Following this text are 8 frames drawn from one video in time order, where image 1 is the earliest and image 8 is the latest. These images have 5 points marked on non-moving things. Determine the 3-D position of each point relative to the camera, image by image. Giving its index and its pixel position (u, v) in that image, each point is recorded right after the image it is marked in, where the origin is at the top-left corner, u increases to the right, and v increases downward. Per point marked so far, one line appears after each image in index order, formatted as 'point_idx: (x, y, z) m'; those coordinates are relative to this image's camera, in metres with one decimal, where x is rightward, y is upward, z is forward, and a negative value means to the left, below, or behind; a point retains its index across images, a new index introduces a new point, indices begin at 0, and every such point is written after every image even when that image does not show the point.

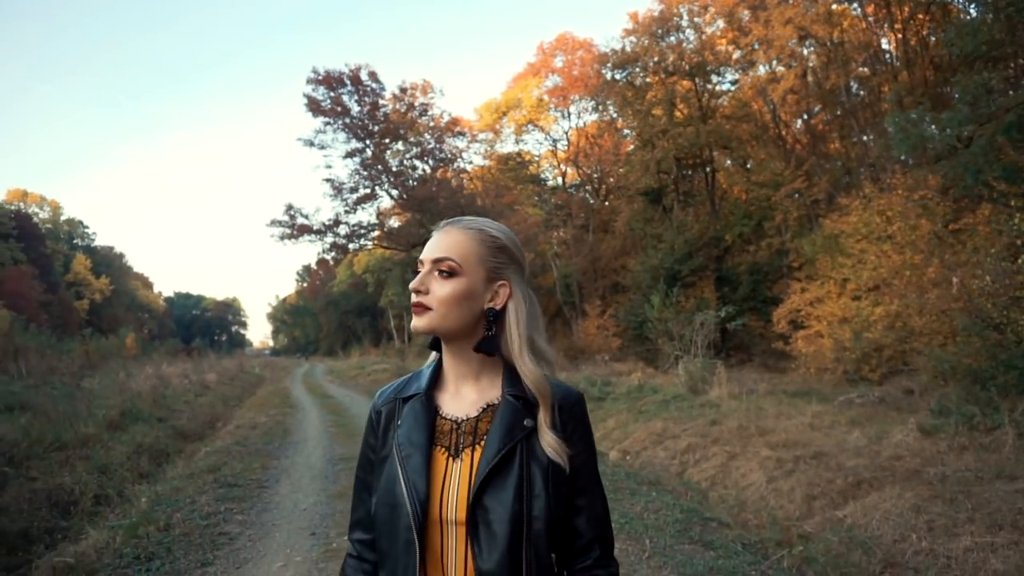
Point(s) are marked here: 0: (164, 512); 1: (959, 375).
0: (-3.0, -1.9, +6.9) m
1: (+6.5, -1.3, +11.6) m
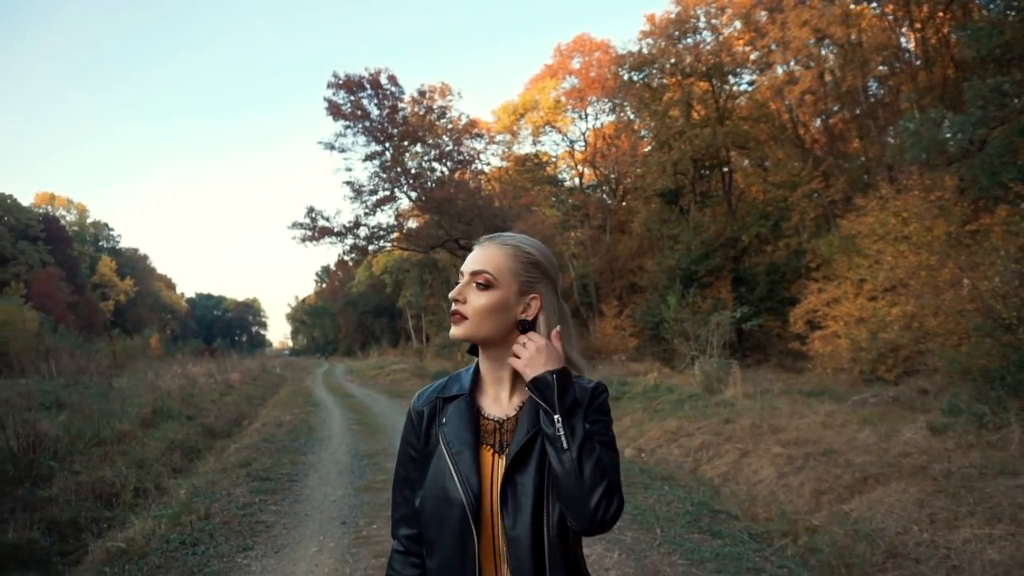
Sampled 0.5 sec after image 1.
0: (-2.8, -2.0, +7.3) m
1: (+6.8, -1.3, +11.8) m
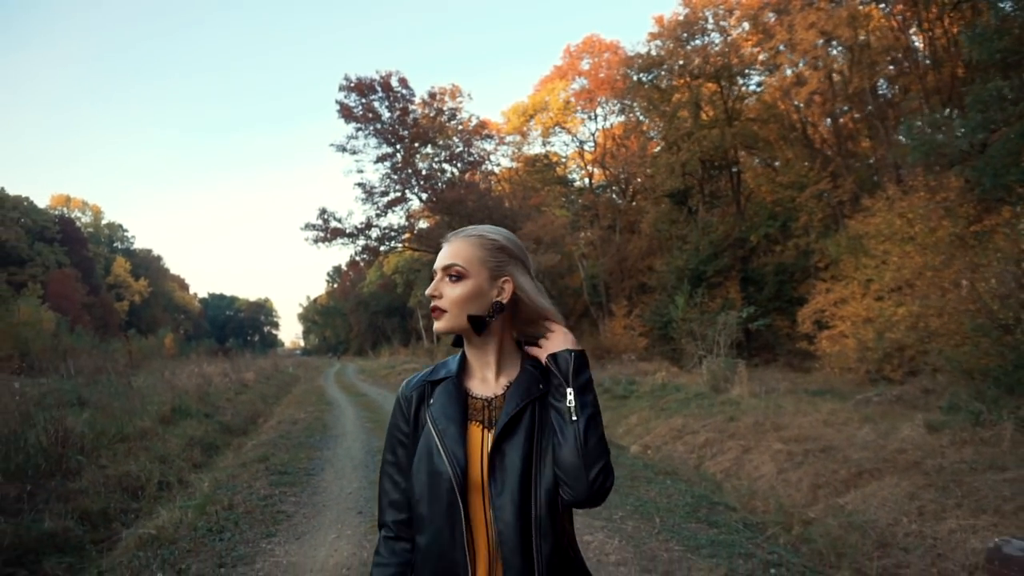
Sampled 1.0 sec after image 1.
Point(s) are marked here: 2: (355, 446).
0: (-2.8, -2.0, +7.7) m
1: (+6.9, -1.3, +12.1) m
2: (-2.4, -2.4, +12.0) m
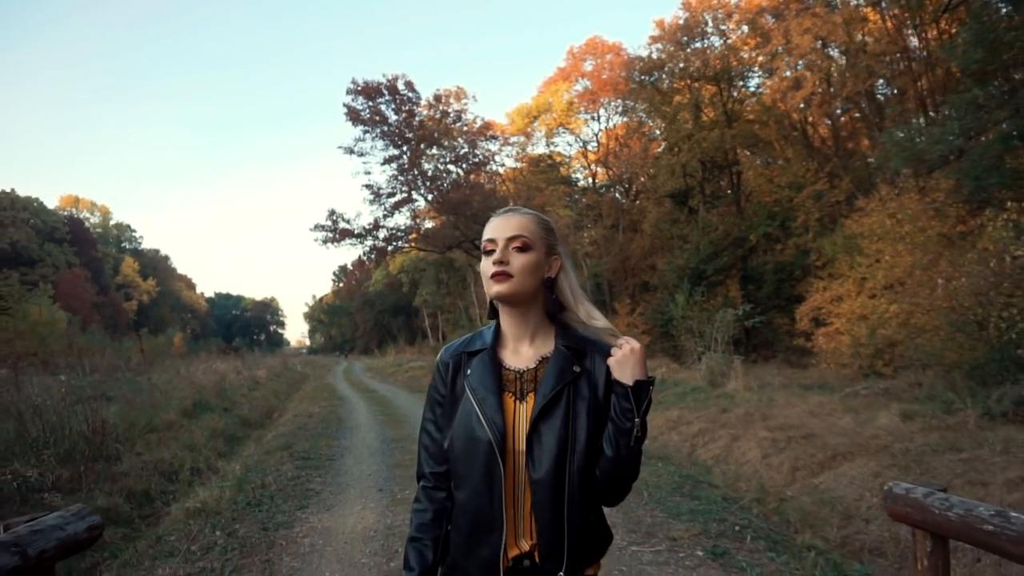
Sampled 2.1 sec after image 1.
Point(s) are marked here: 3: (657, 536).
0: (-2.7, -2.0, +8.5) m
1: (+7.0, -1.3, +12.8) m
2: (-2.3, -2.4, +12.7) m
3: (+1.0, -1.7, +5.4) m
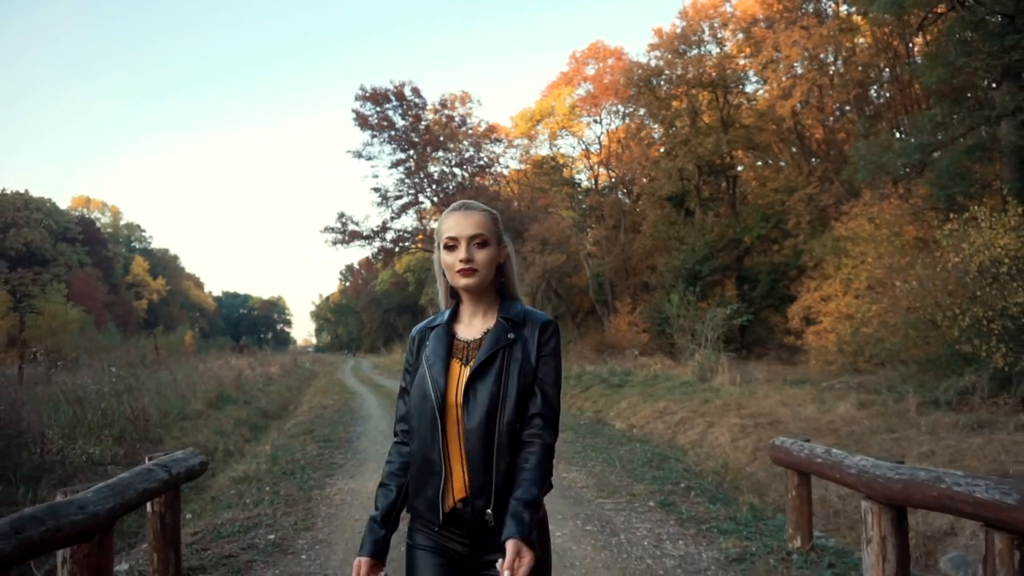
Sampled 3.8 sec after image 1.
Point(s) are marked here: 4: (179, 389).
0: (-2.8, -2.0, +9.7) m
1: (+7.0, -1.3, +14.0) m
2: (-2.3, -2.4, +14.0) m
3: (+0.9, -1.7, +6.7) m
4: (-7.0, -2.1, +16.6) m
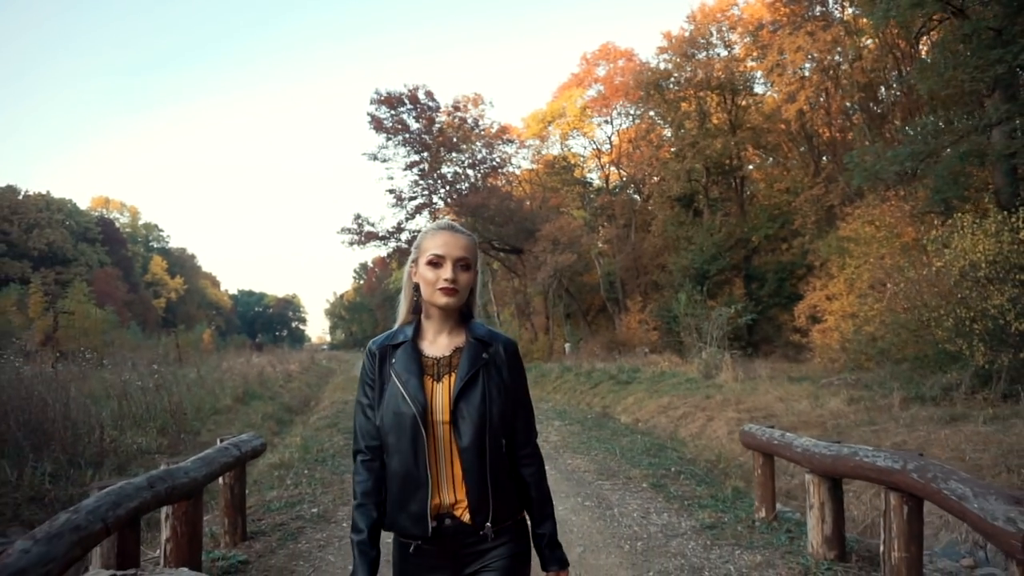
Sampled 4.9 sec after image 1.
0: (-2.6, -2.1, +10.6) m
1: (+7.2, -1.3, +14.7) m
2: (-2.1, -2.4, +14.9) m
3: (+1.0, -1.8, +7.5) m
4: (-6.7, -2.2, +17.5) m
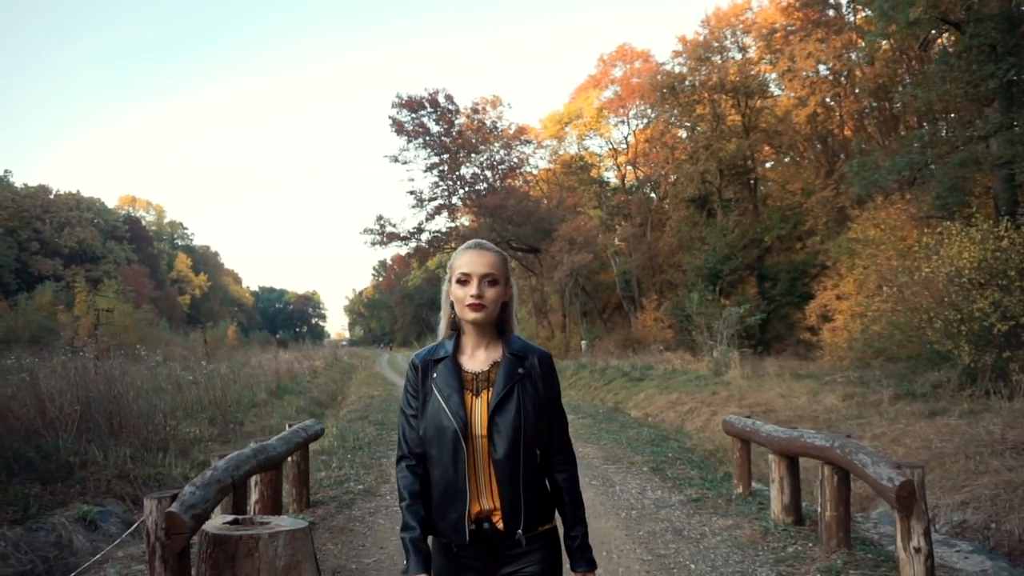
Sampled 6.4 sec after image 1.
0: (-2.4, -2.2, +11.6) m
1: (+7.5, -1.4, +15.5) m
2: (-1.8, -2.5, +15.9) m
3: (+1.2, -1.9, +8.5) m
4: (-6.3, -2.2, +18.7) m
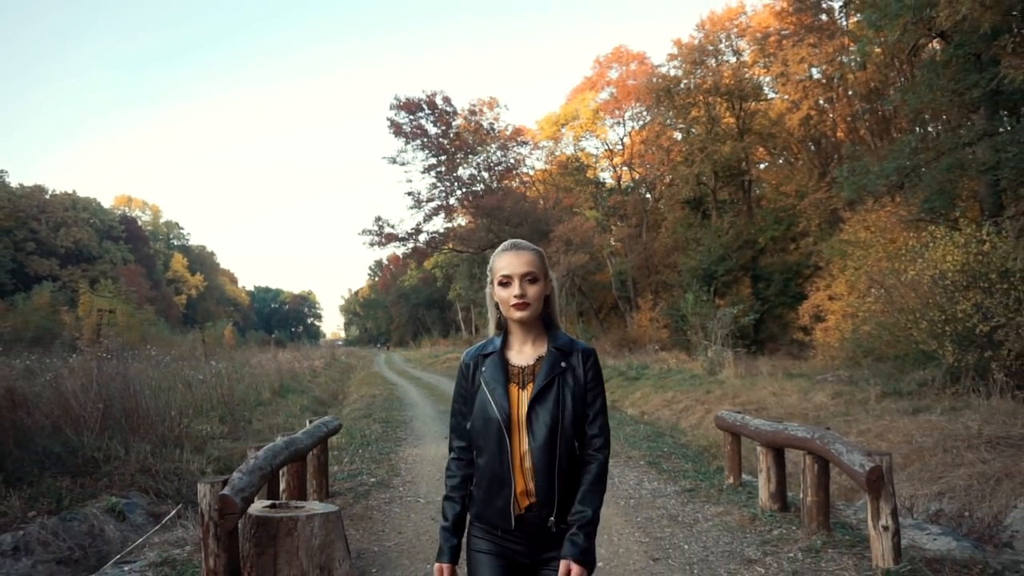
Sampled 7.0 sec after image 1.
0: (-2.4, -2.2, +12.1) m
1: (+7.5, -1.4, +16.0) m
2: (-1.8, -2.5, +16.3) m
3: (+1.2, -1.9, +8.9) m
4: (-6.3, -2.2, +19.1) m
